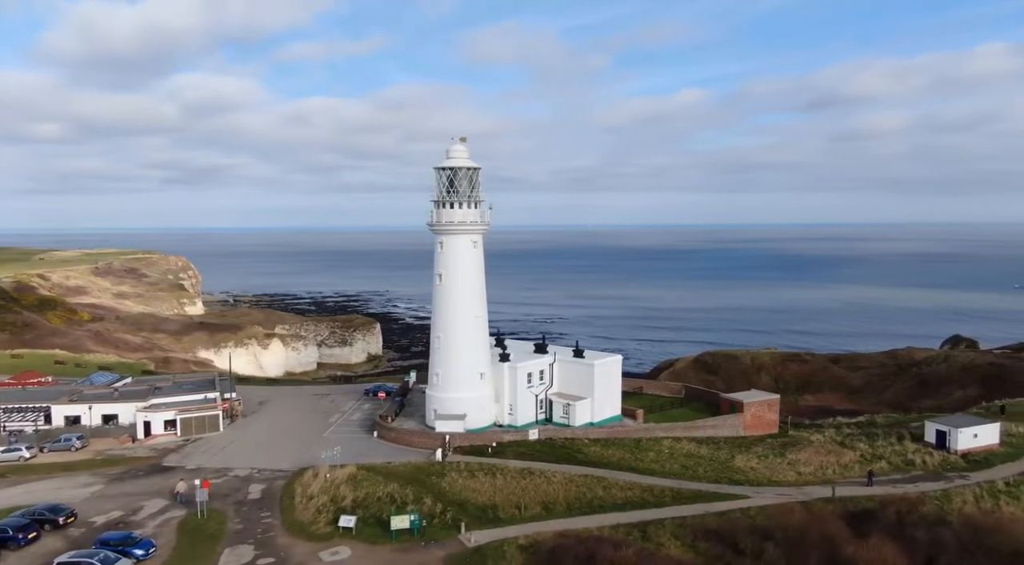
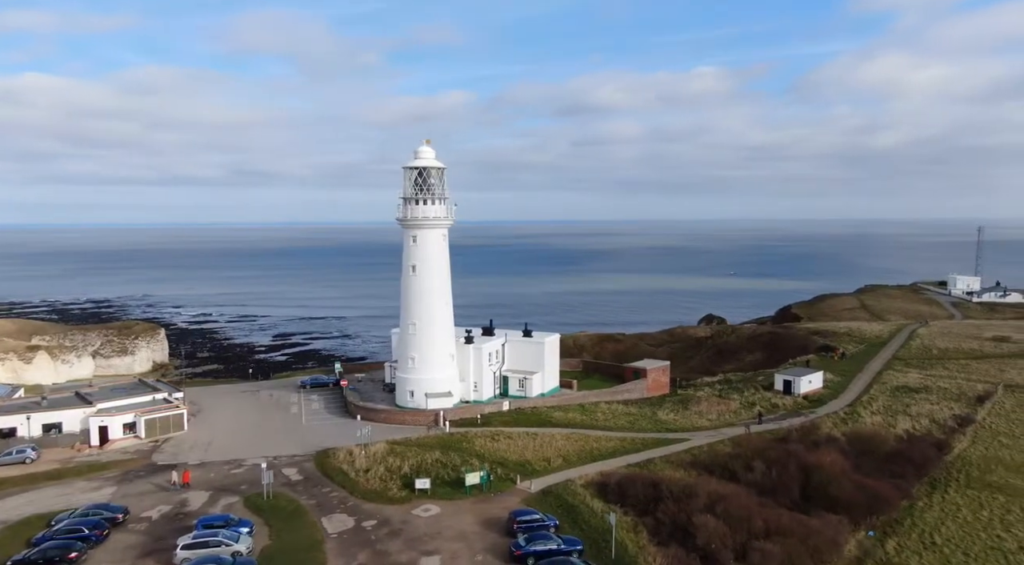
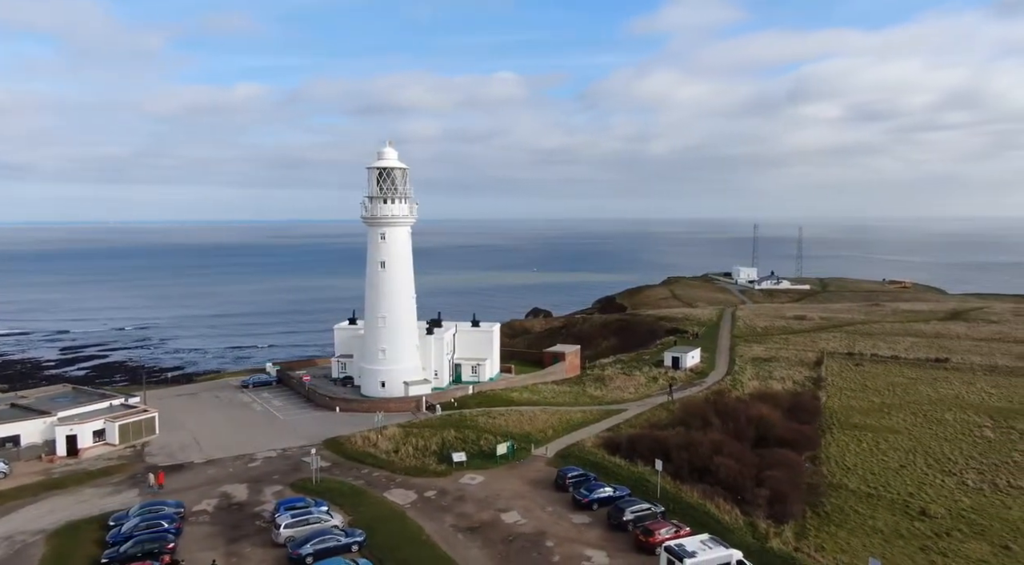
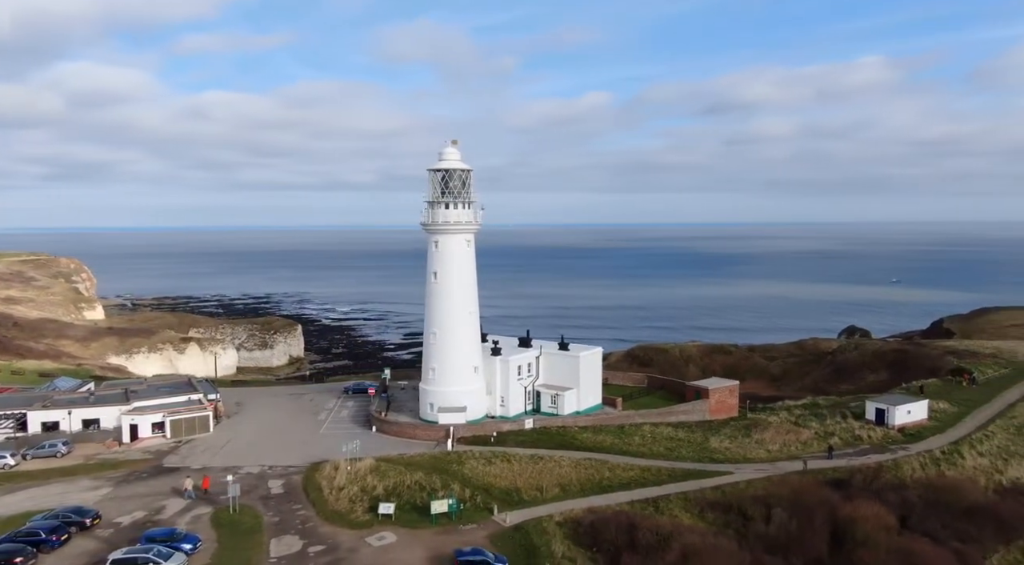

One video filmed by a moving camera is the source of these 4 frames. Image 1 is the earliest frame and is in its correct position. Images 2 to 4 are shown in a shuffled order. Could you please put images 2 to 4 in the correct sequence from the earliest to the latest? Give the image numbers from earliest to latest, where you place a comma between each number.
4, 2, 3
